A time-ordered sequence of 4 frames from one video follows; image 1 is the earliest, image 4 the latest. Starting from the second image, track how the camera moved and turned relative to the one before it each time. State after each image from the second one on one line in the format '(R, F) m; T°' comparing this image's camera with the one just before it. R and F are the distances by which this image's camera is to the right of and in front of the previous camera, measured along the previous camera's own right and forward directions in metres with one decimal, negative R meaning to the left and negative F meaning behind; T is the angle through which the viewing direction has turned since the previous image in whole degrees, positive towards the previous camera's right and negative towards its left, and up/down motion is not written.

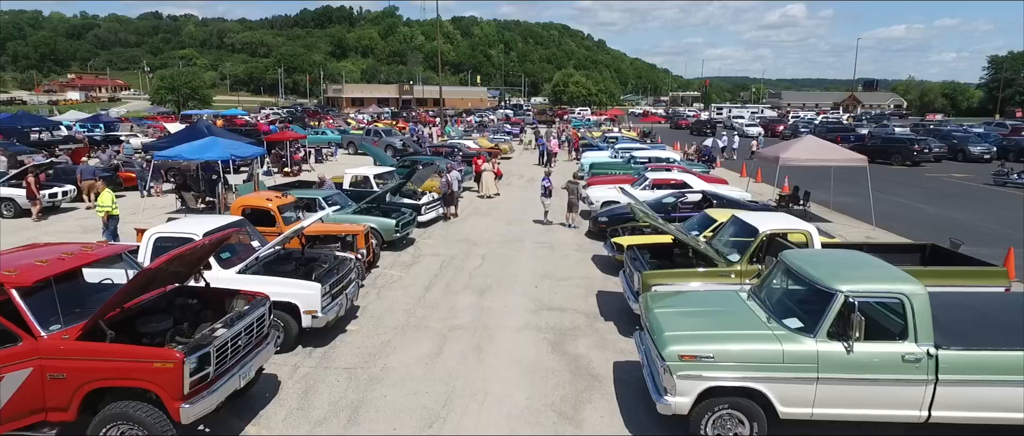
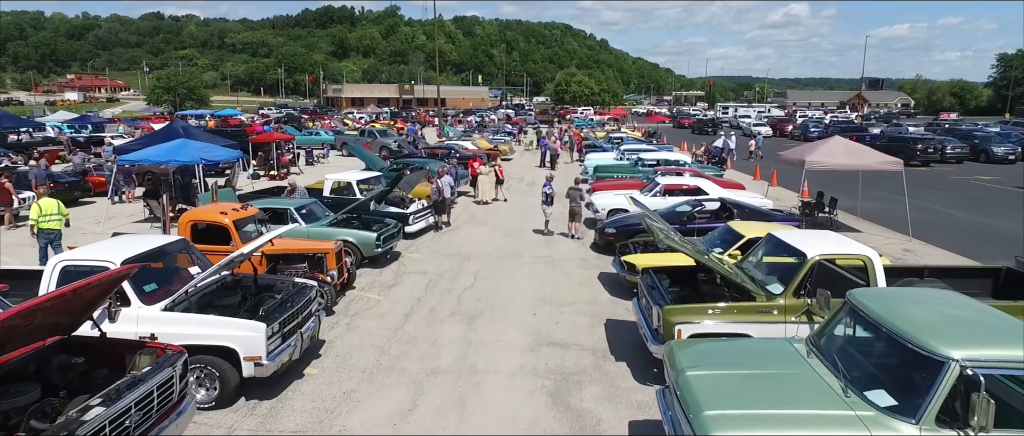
(+0.1, +1.5) m; 0°
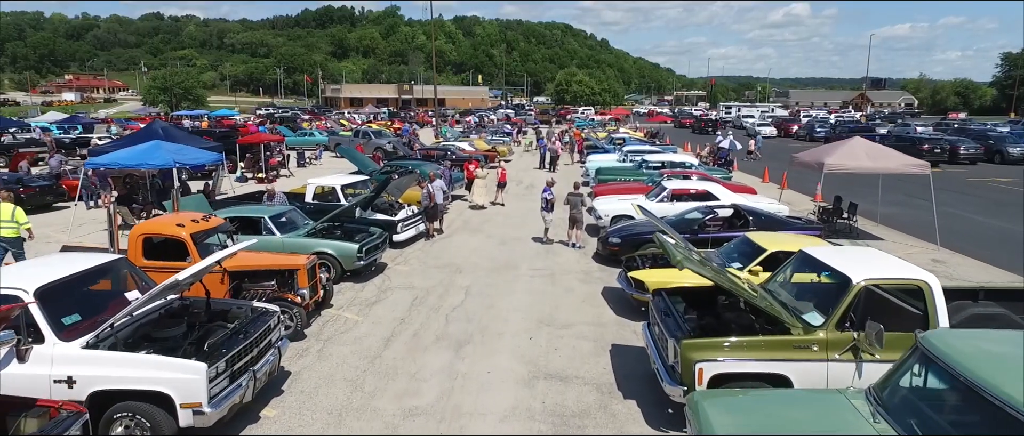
(+0.1, +1.1) m; 0°
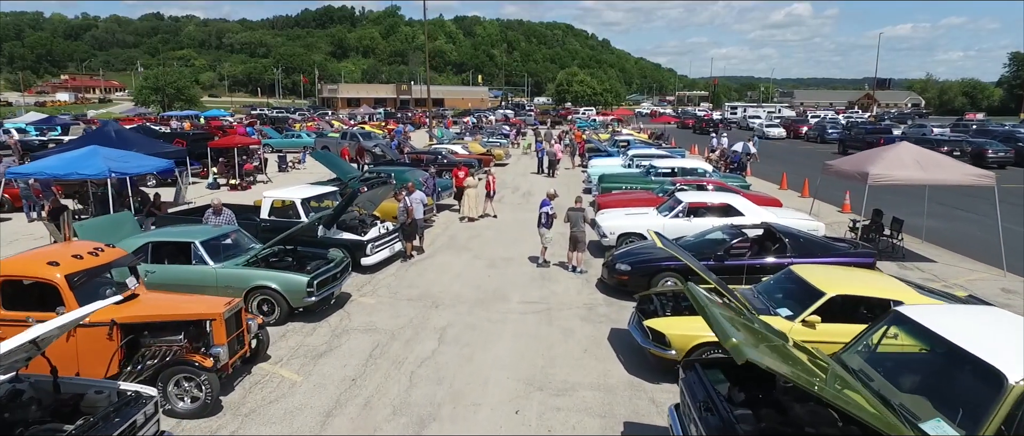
(+0.2, +2.0) m; 0°
